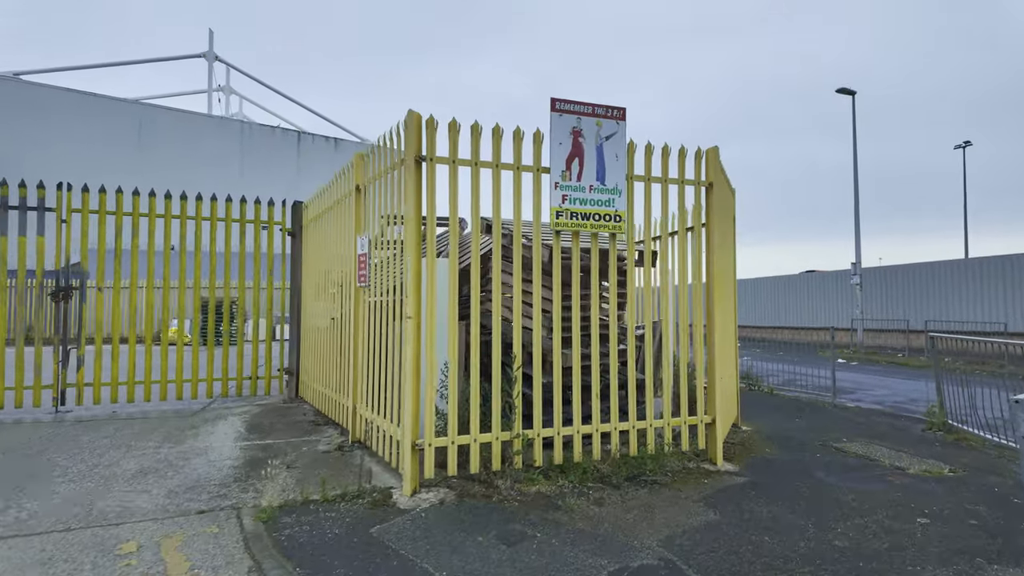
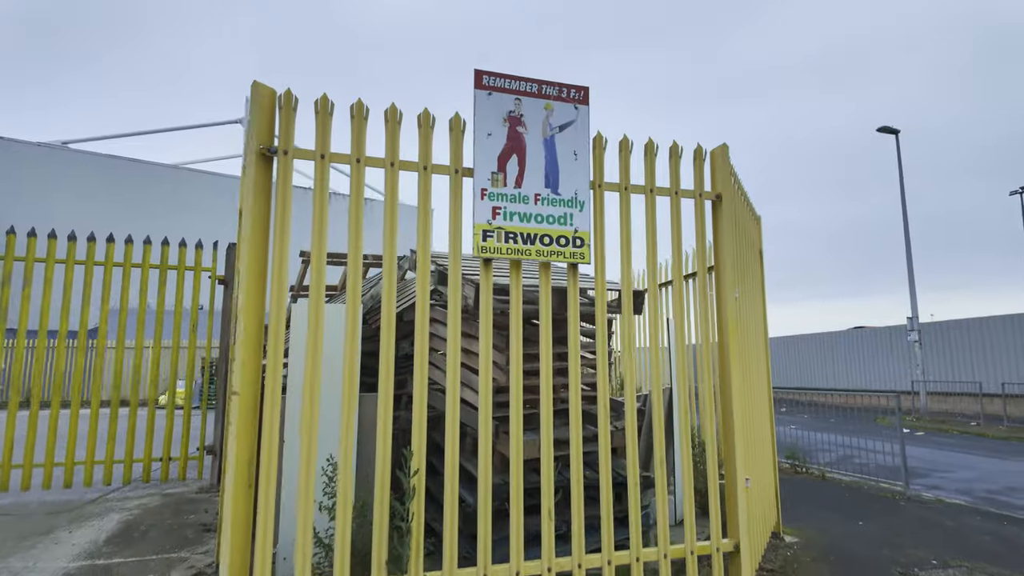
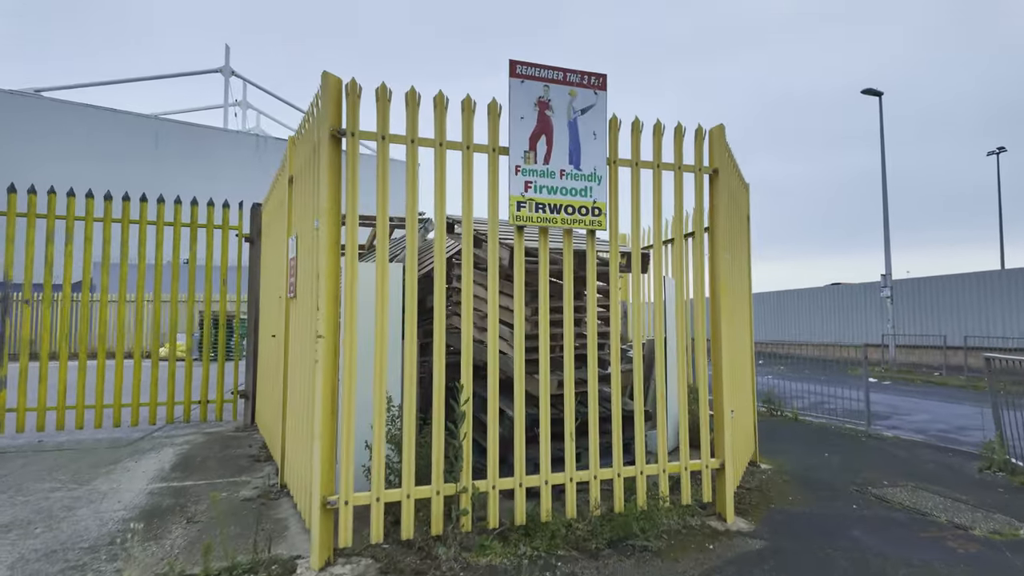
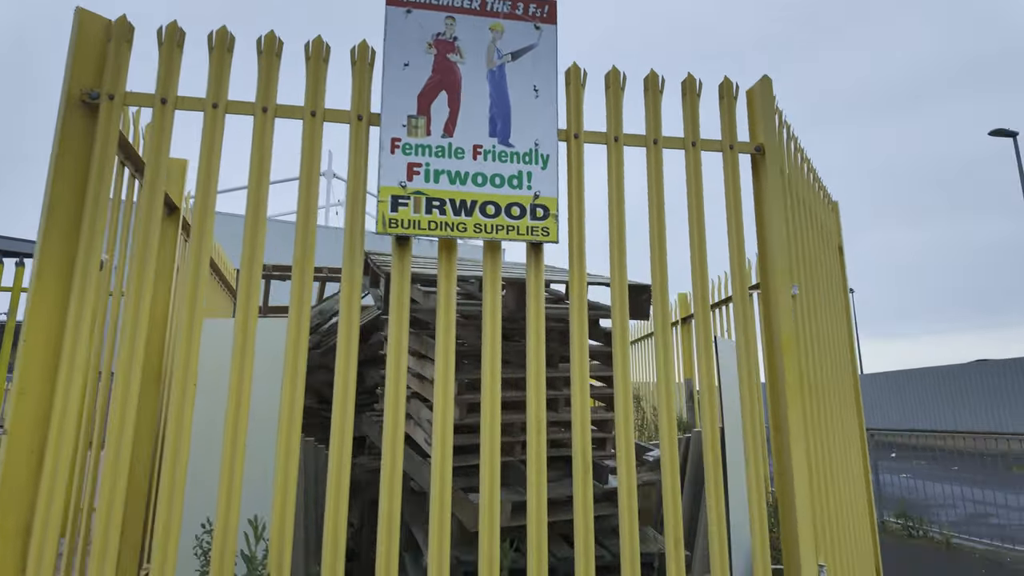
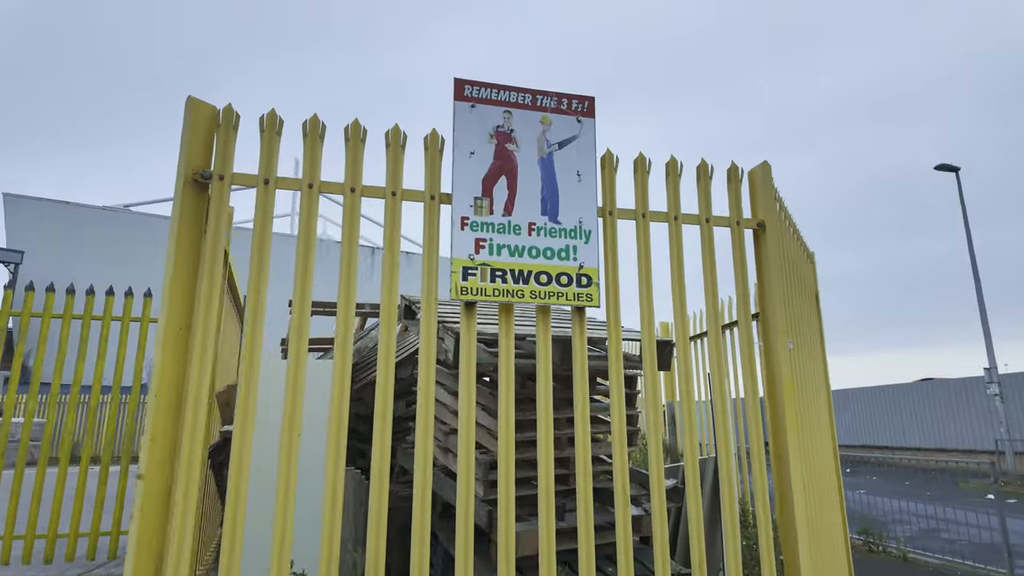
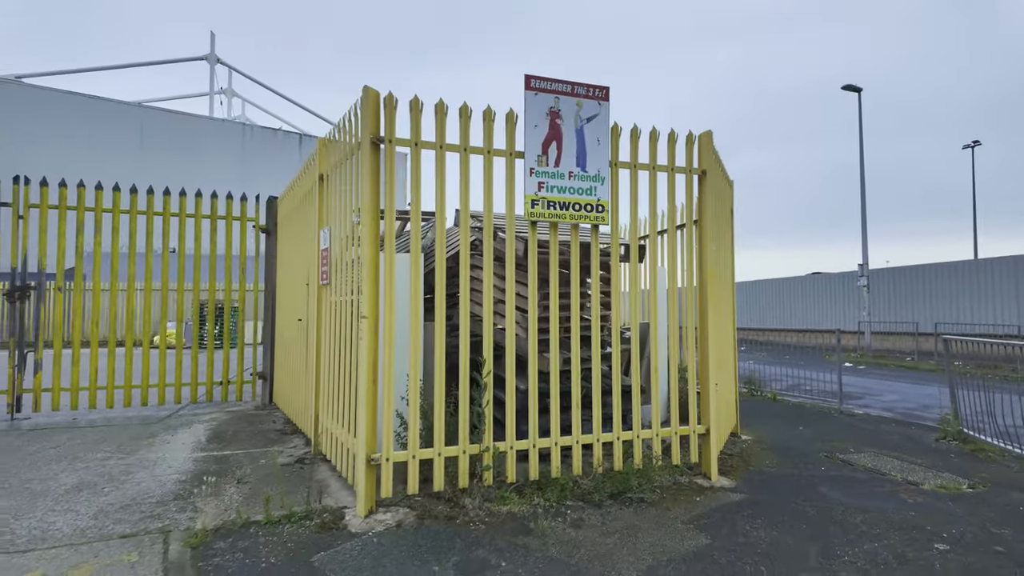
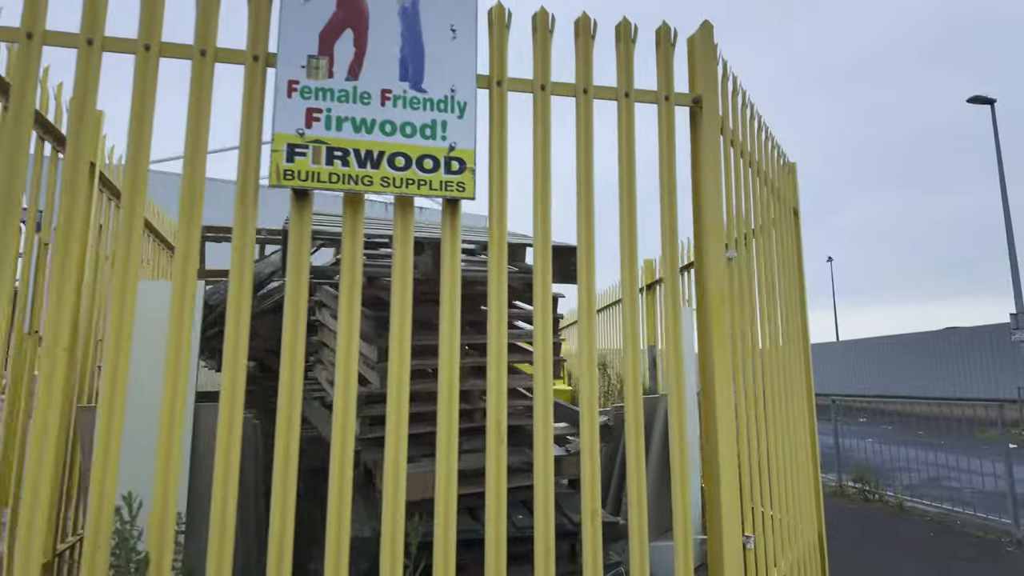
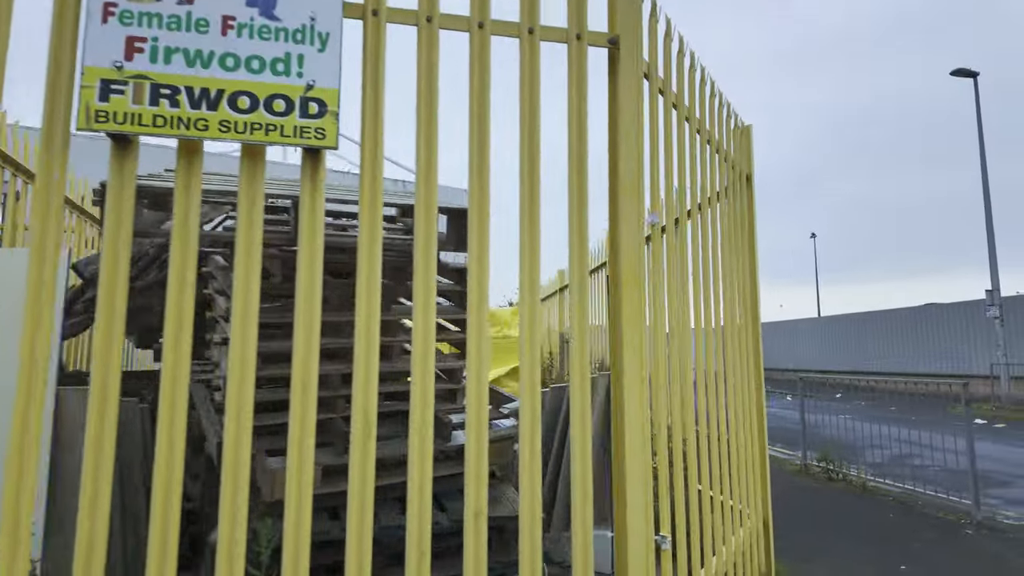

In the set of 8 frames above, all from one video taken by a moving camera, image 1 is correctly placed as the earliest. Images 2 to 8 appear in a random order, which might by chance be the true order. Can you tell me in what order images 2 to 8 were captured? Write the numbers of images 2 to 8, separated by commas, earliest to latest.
6, 3, 2, 5, 4, 7, 8
